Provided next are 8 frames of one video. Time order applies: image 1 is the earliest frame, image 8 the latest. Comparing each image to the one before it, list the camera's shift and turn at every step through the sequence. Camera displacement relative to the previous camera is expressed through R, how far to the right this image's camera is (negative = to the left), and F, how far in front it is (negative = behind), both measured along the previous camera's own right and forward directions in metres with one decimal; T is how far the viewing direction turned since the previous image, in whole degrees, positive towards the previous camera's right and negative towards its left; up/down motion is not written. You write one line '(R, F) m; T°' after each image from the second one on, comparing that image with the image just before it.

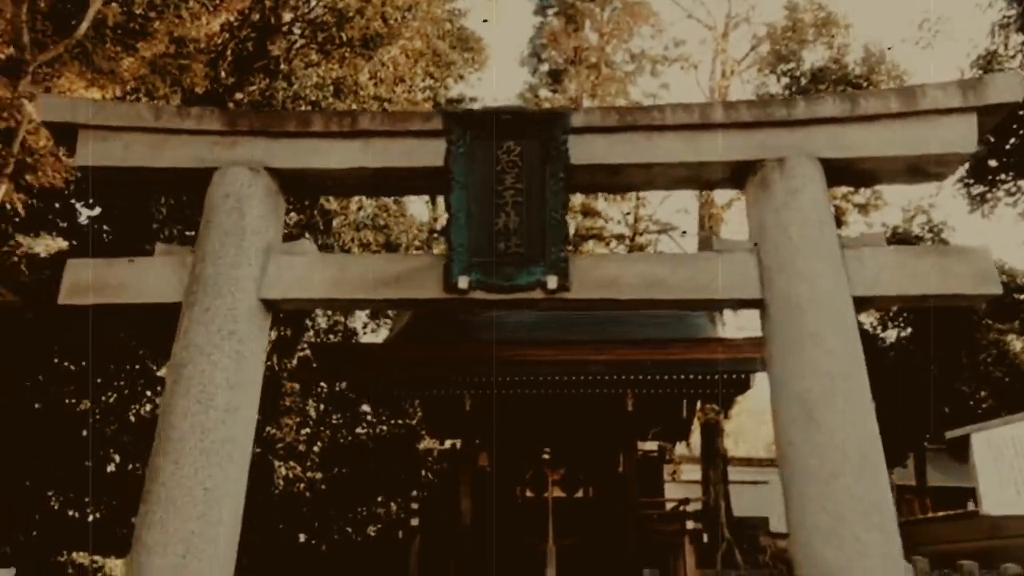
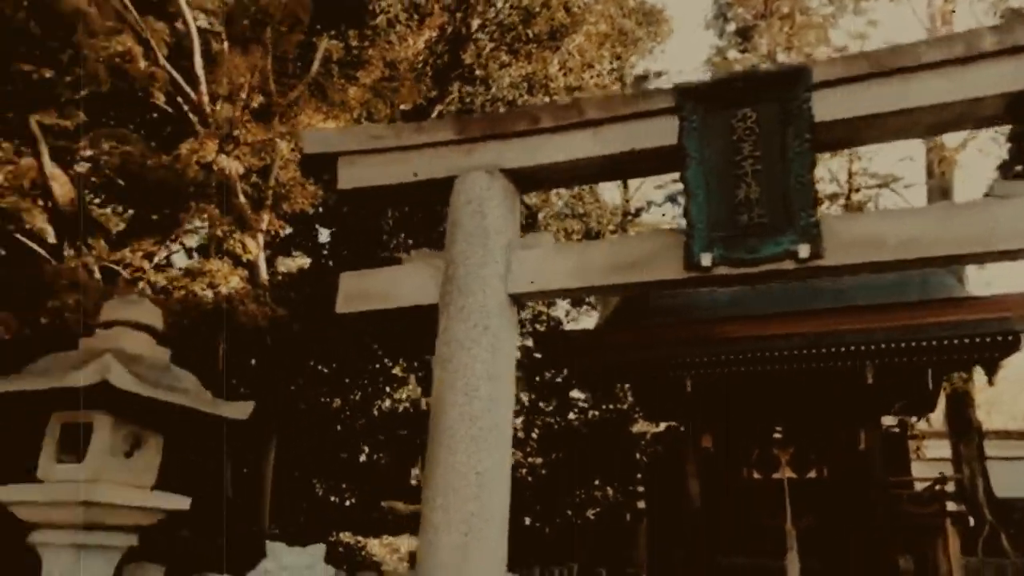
(-0.2, 0.0) m; -15°
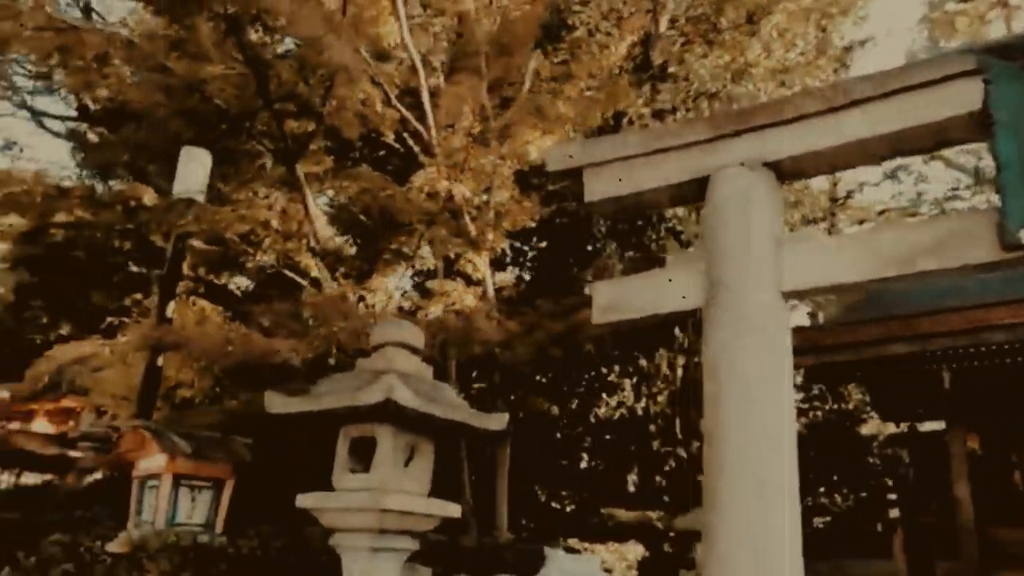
(-0.3, 0.0) m; -15°
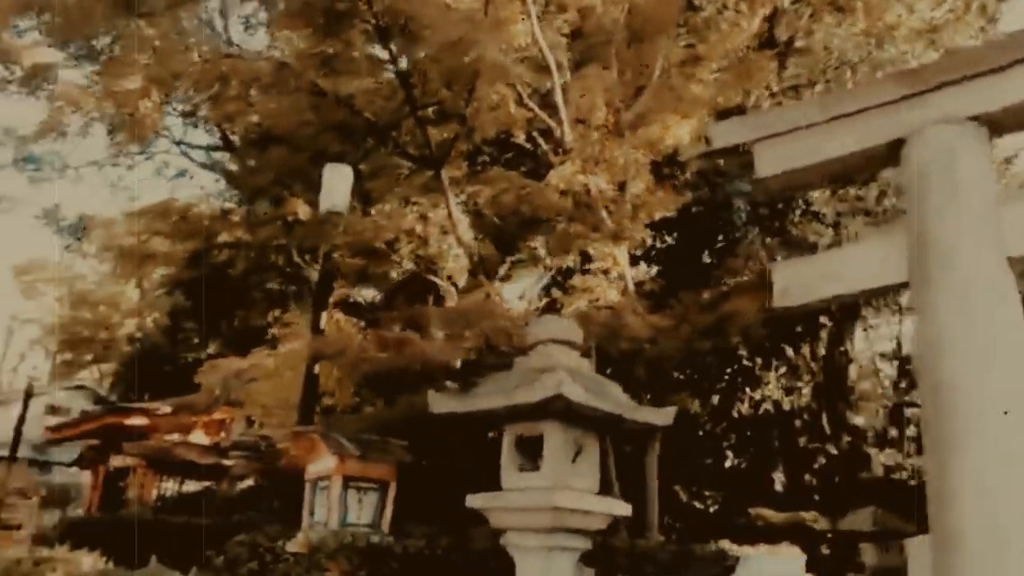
(-0.2, +0.1) m; -9°
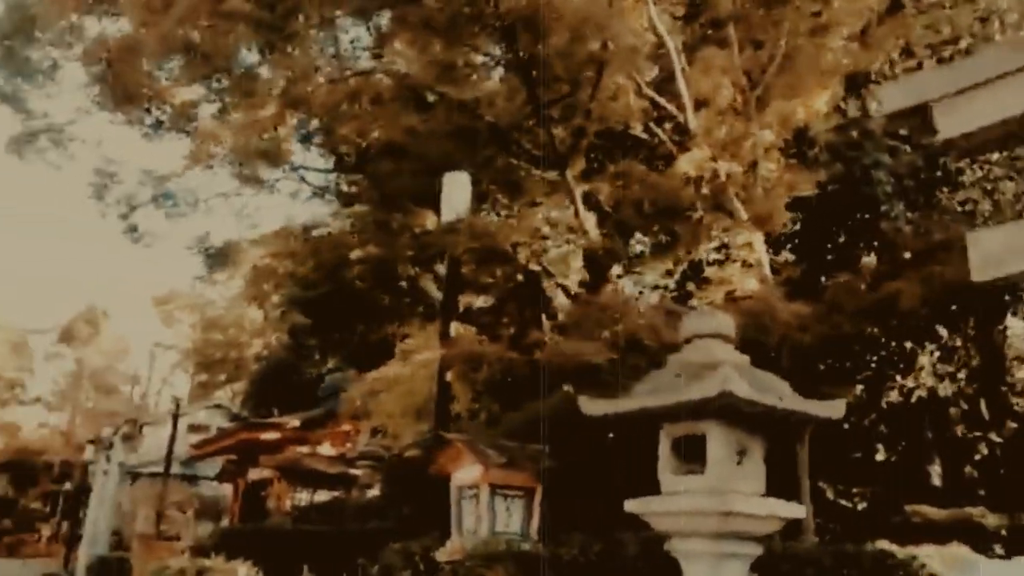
(-0.2, +0.1) m; -8°
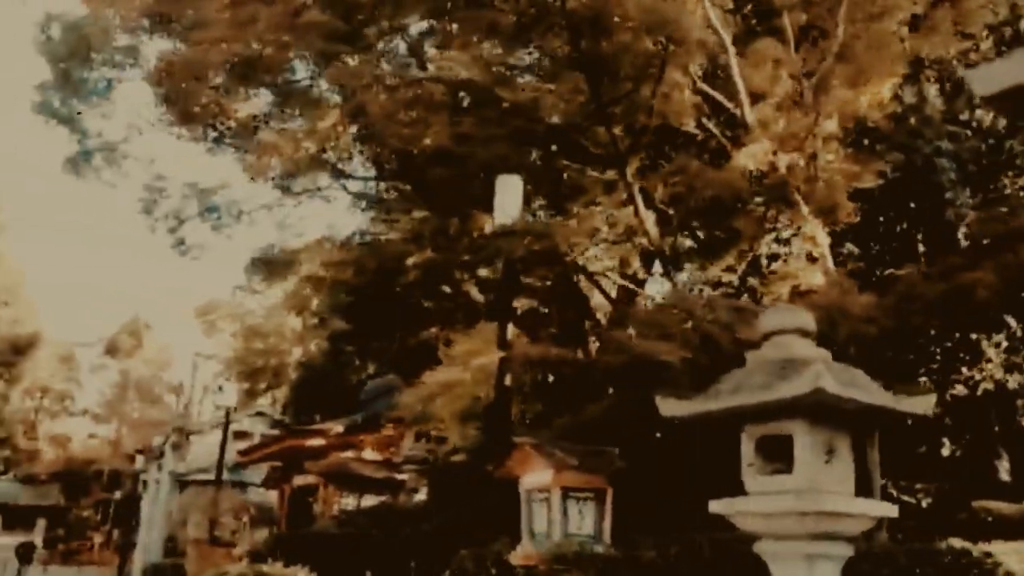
(-0.2, 0.0) m; -2°
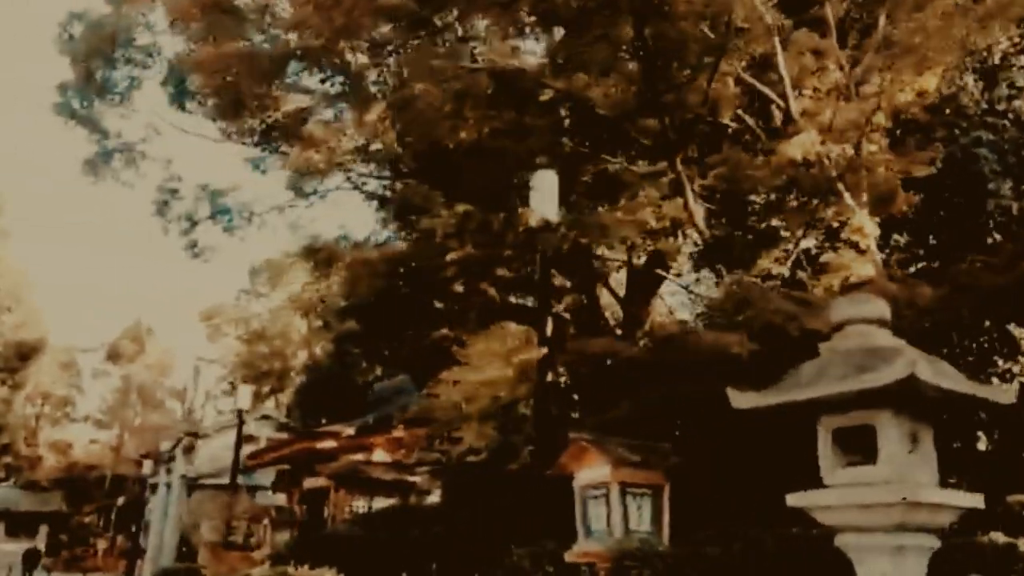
(-0.3, +0.1) m; 0°
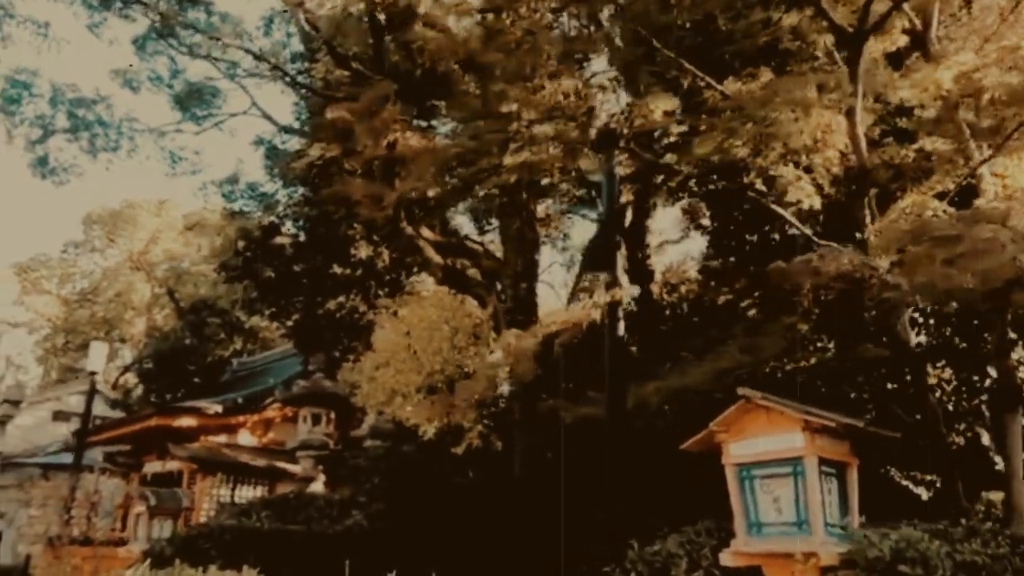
(-1.3, +1.3) m; +13°
